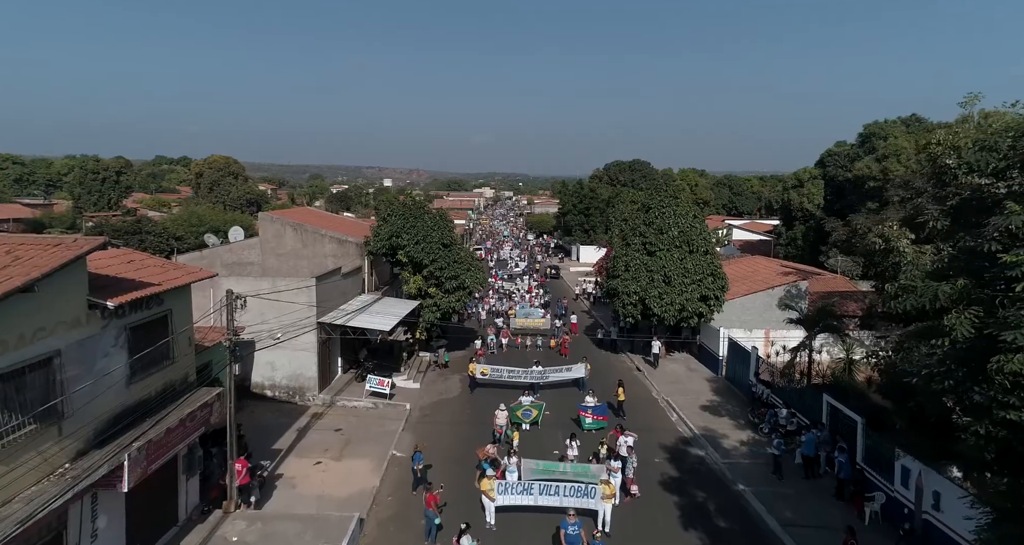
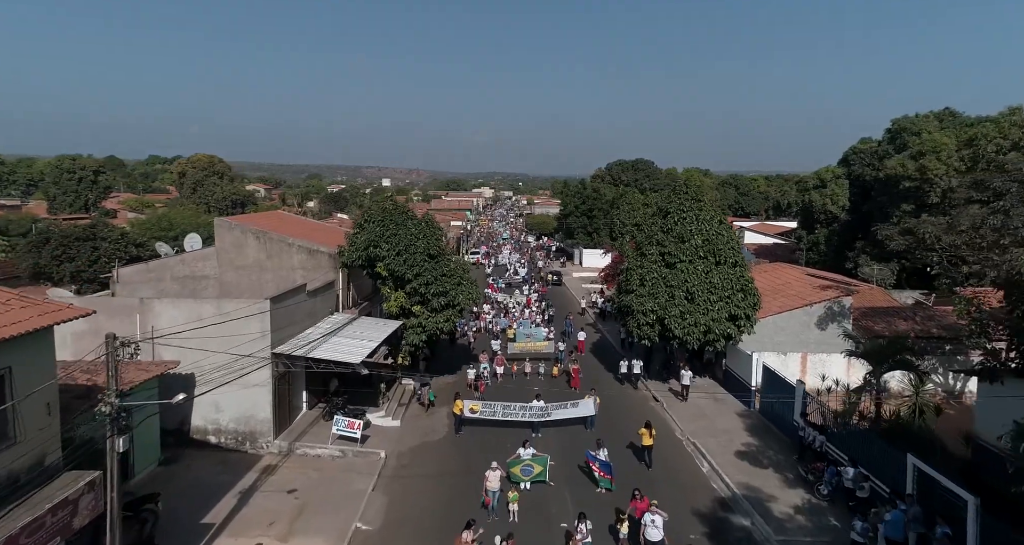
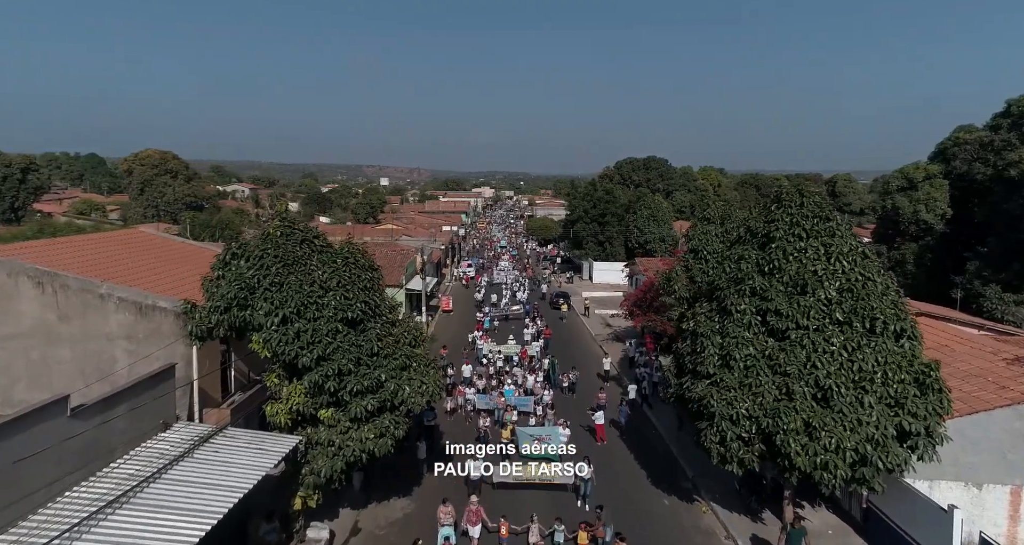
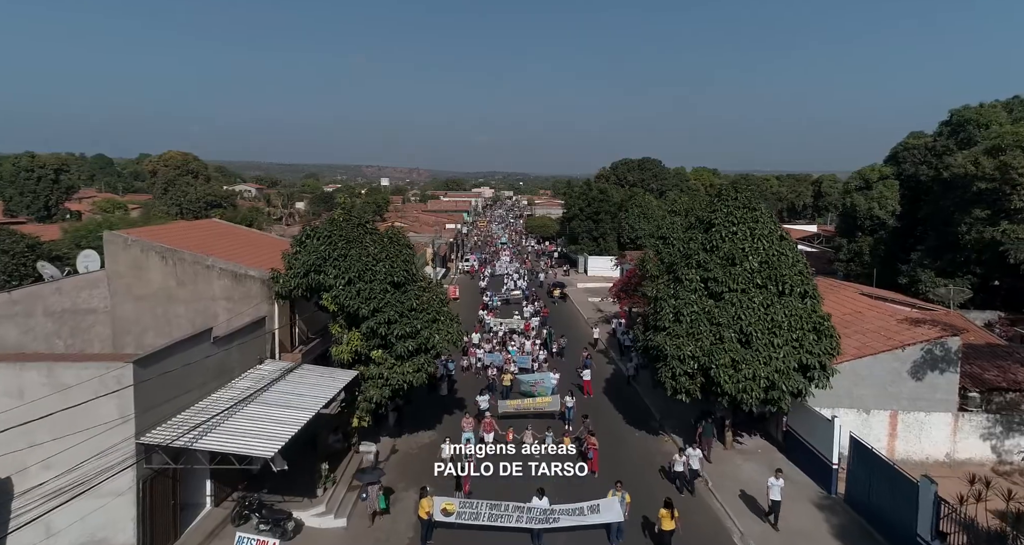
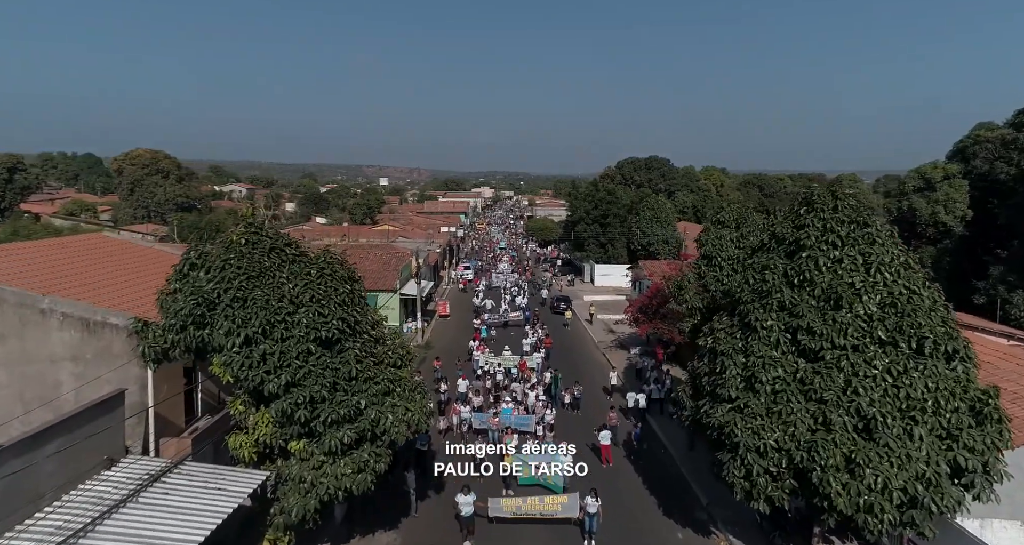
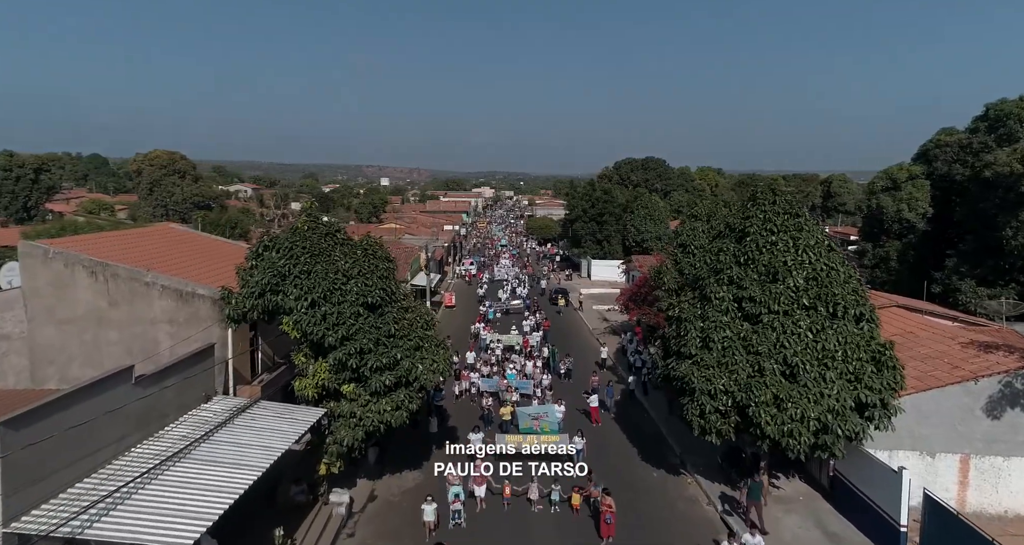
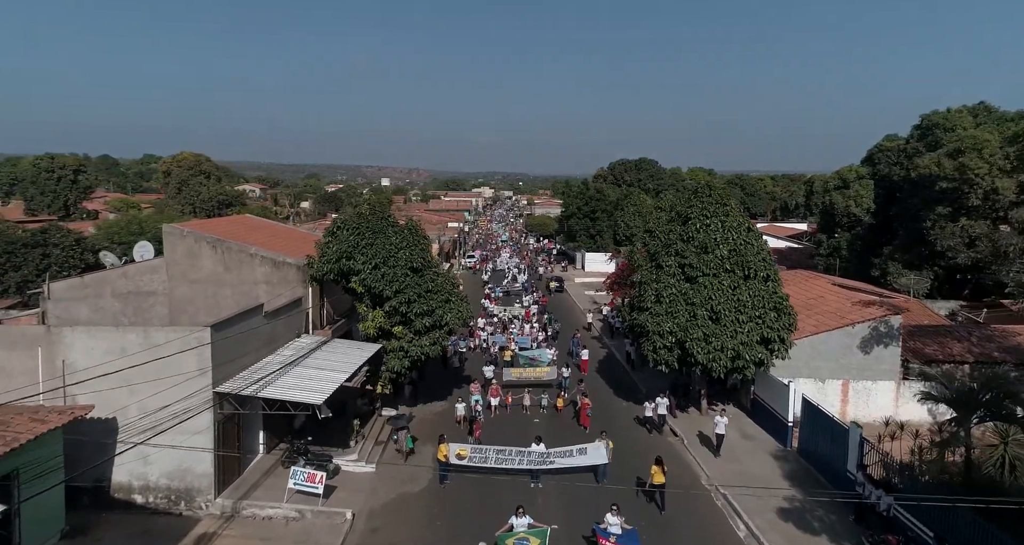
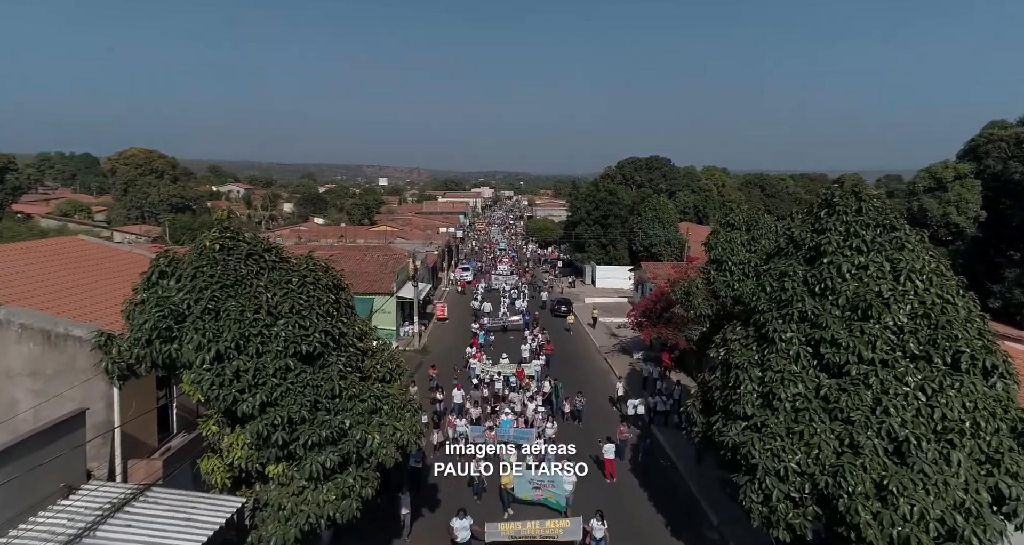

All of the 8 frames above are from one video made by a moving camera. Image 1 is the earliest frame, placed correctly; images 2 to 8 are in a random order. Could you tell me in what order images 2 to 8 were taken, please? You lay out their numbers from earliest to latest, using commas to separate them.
2, 7, 4, 6, 3, 5, 8
